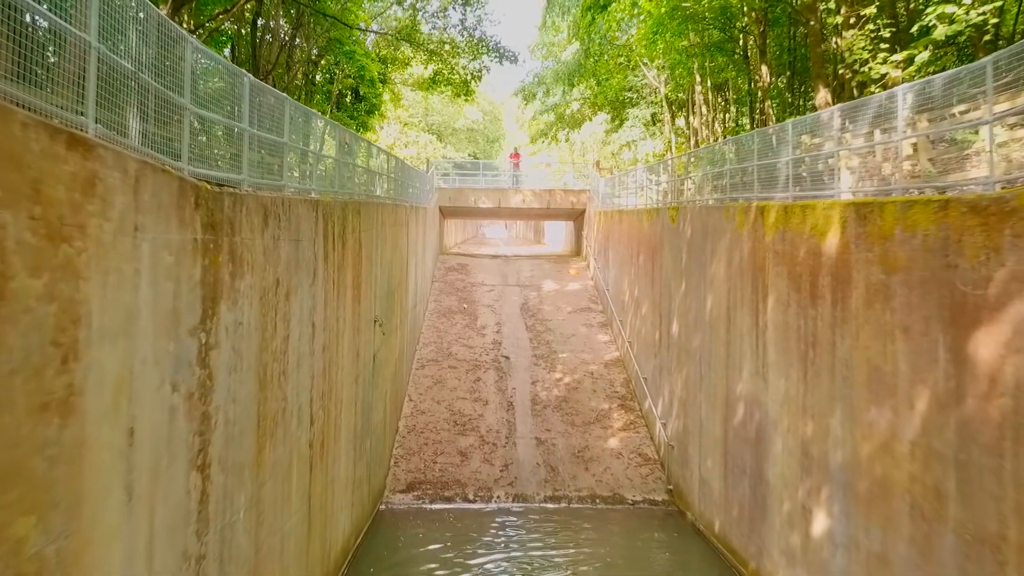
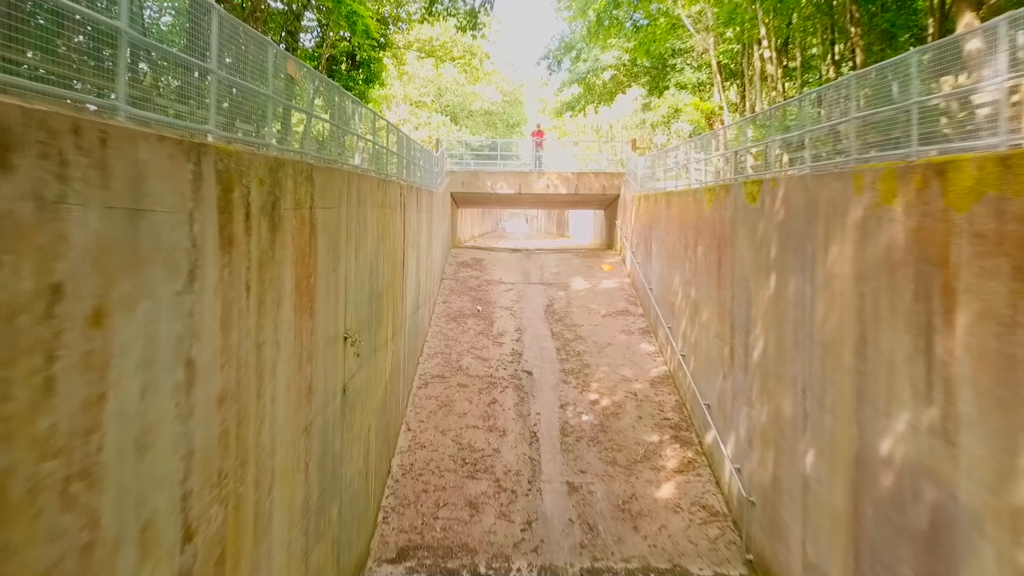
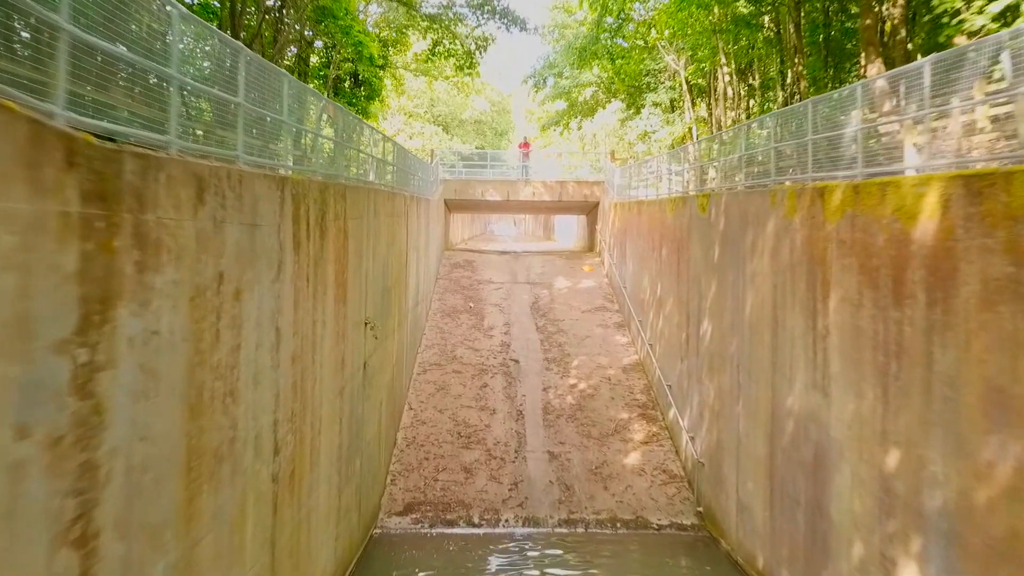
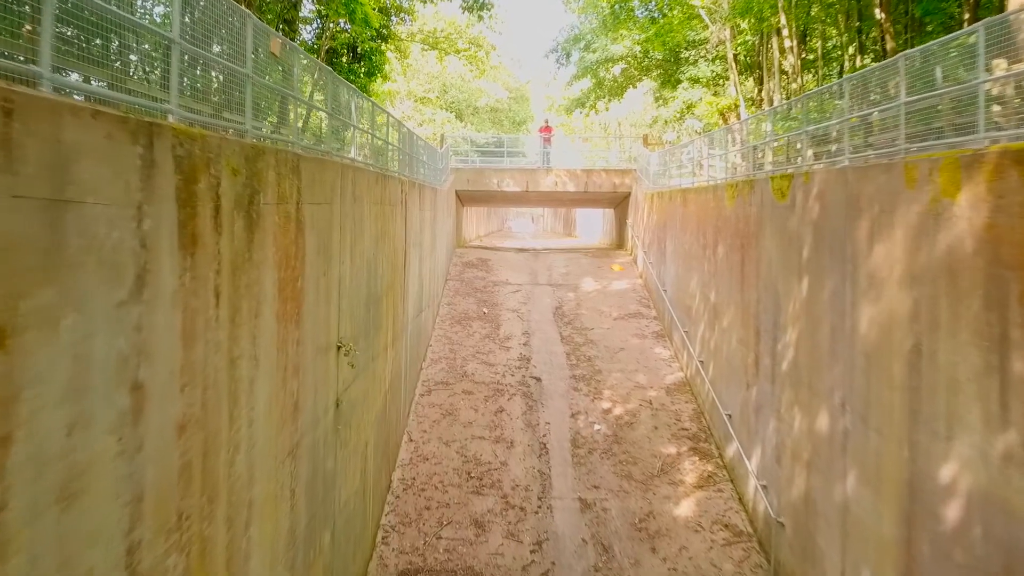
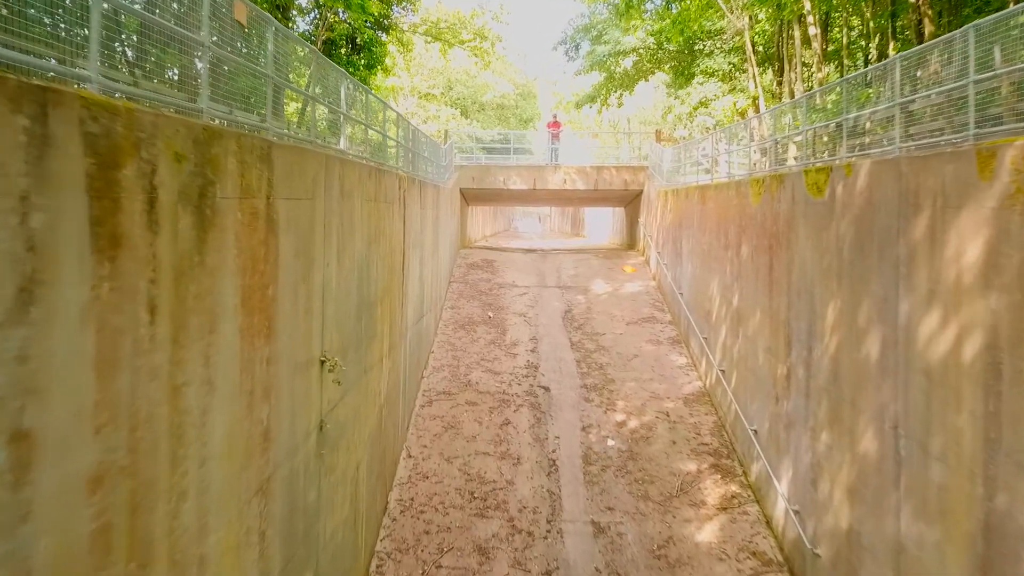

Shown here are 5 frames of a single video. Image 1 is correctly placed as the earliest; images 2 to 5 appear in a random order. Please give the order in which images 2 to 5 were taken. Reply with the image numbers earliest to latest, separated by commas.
3, 2, 4, 5
